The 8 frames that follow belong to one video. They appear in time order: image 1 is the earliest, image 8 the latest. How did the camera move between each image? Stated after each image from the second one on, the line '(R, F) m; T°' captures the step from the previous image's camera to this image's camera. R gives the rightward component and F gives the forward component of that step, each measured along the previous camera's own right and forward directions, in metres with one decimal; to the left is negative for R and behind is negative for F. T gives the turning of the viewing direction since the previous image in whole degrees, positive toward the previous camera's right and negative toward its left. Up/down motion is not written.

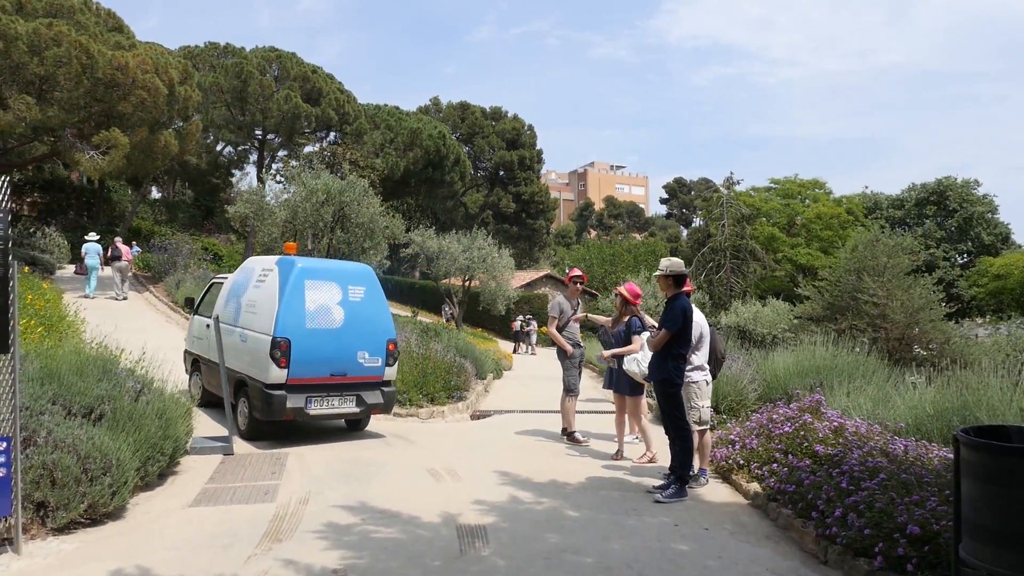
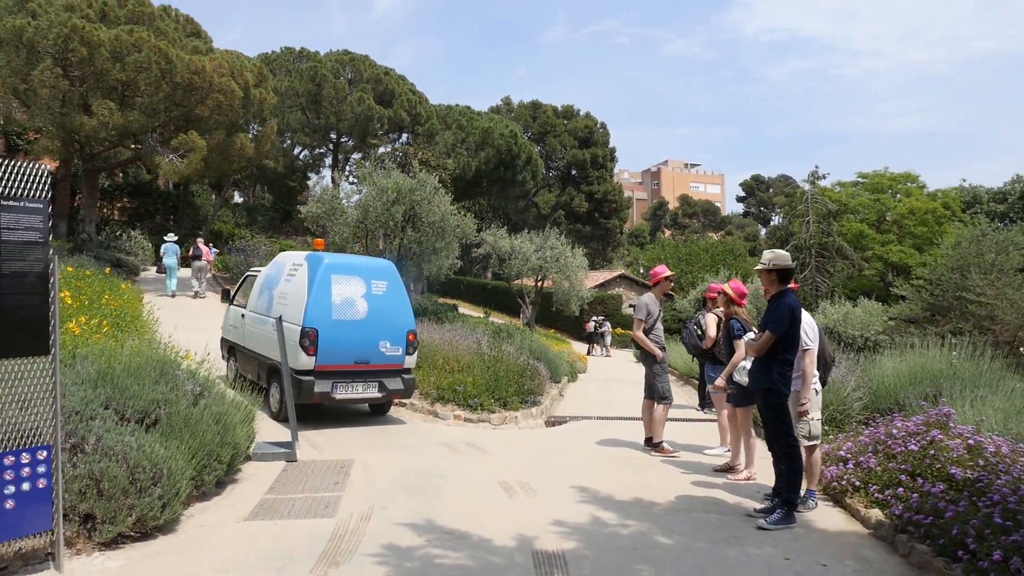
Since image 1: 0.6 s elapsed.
(-0.1, +0.5) m; -5°
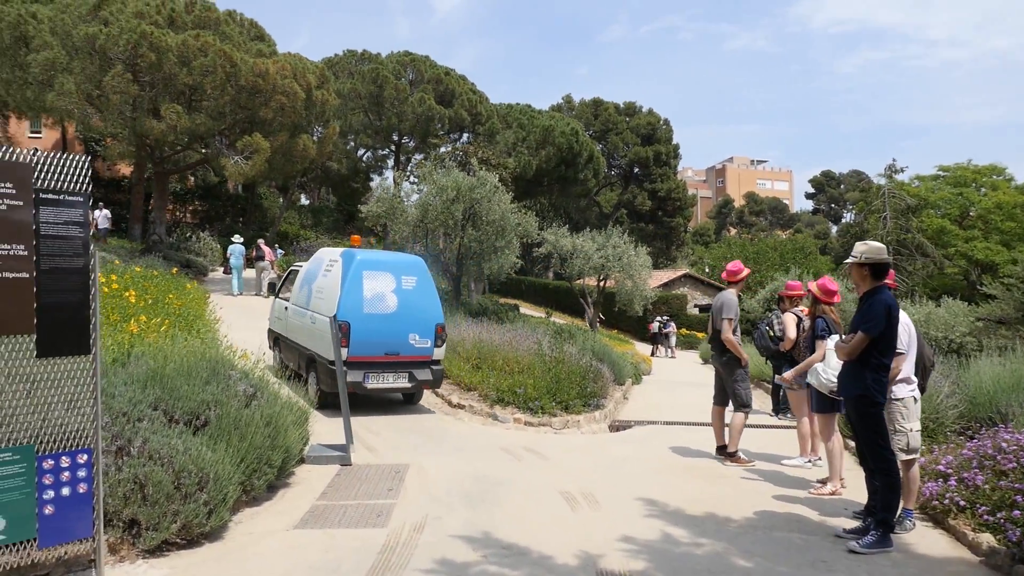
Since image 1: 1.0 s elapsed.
(0.0, +0.3) m; -5°
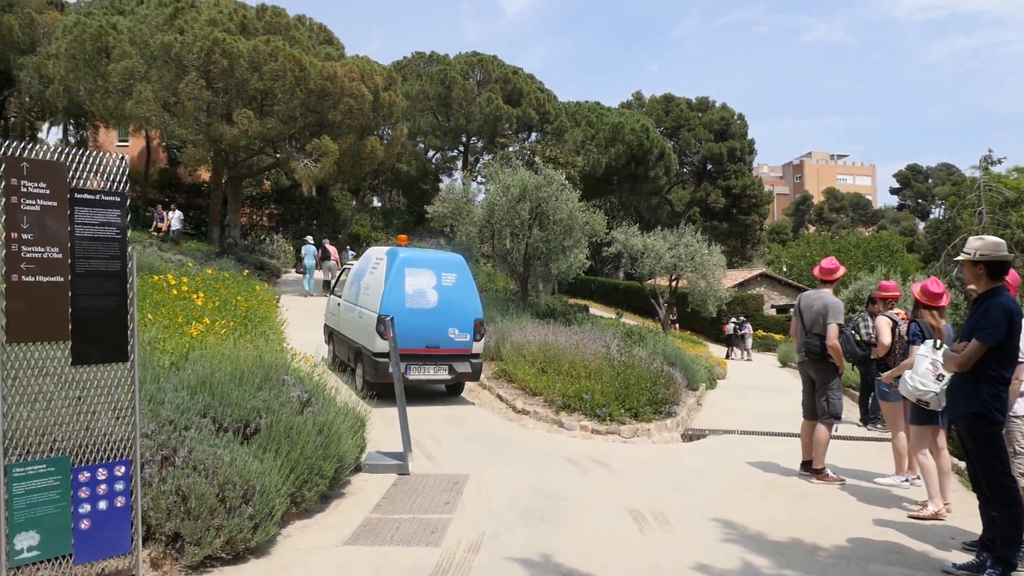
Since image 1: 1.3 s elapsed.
(0.0, +0.3) m; -5°
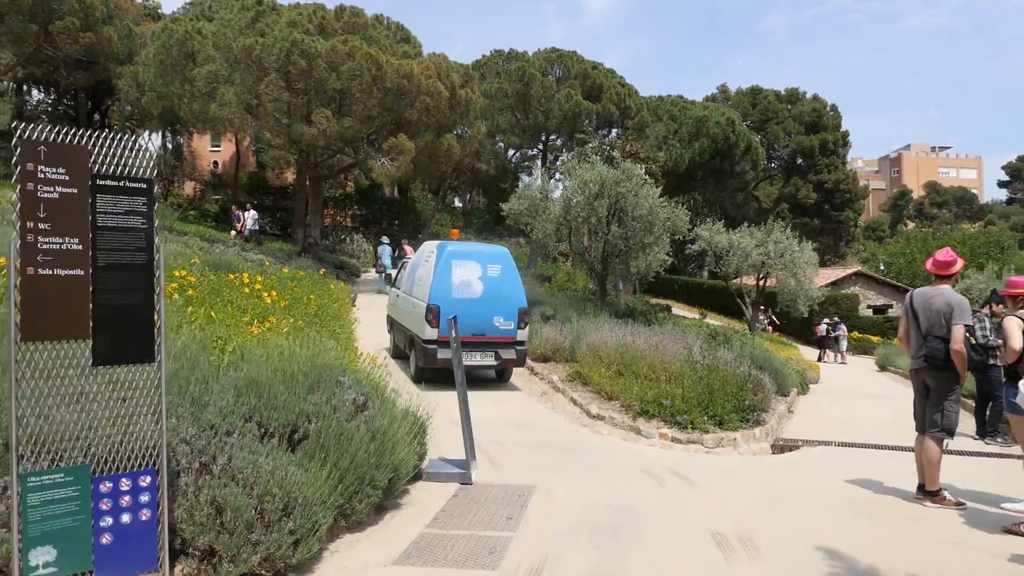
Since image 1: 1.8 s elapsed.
(+0.1, +0.5) m; -6°
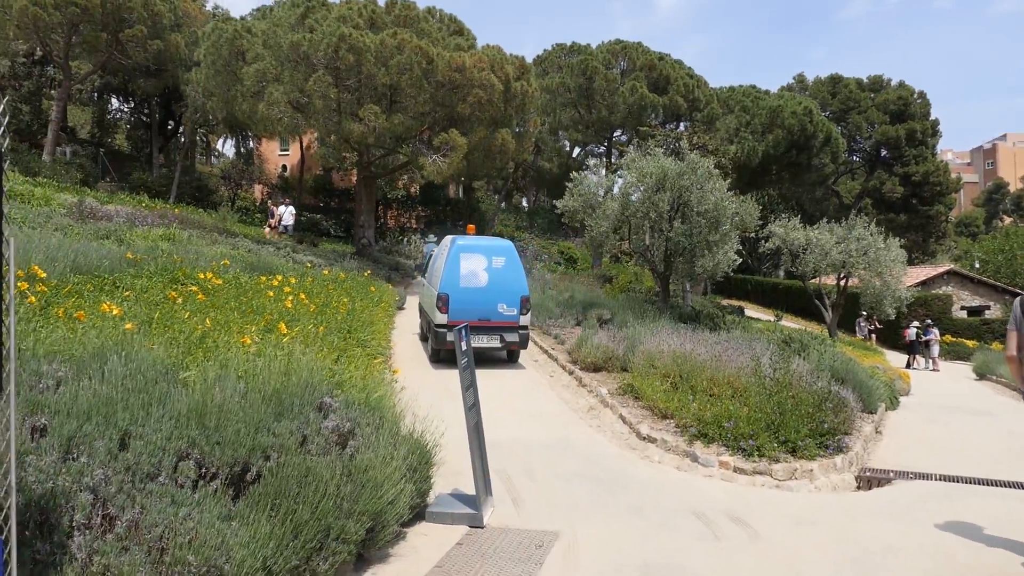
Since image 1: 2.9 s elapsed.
(+0.3, +1.0) m; -5°
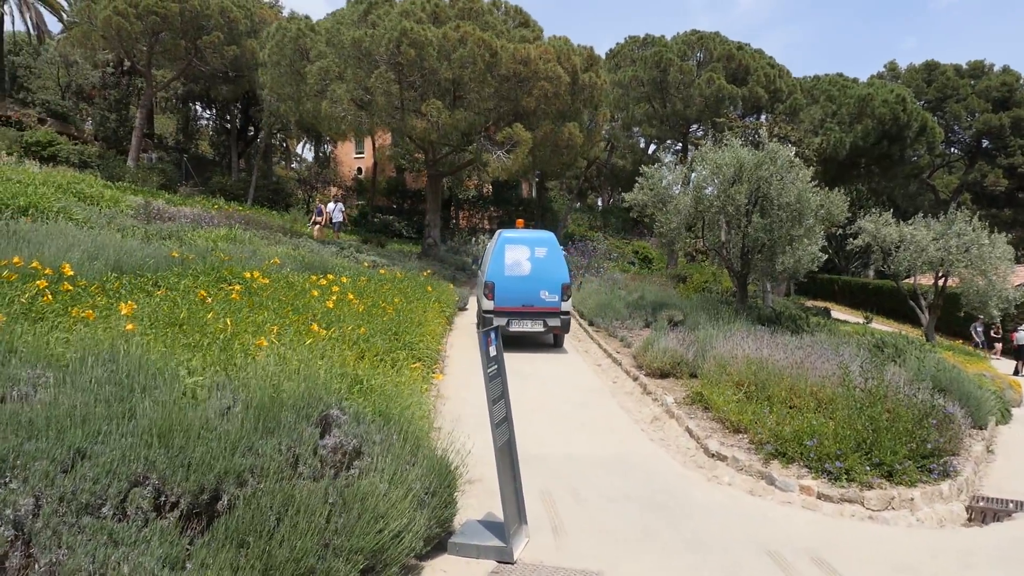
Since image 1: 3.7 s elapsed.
(+0.2, +0.7) m; -6°
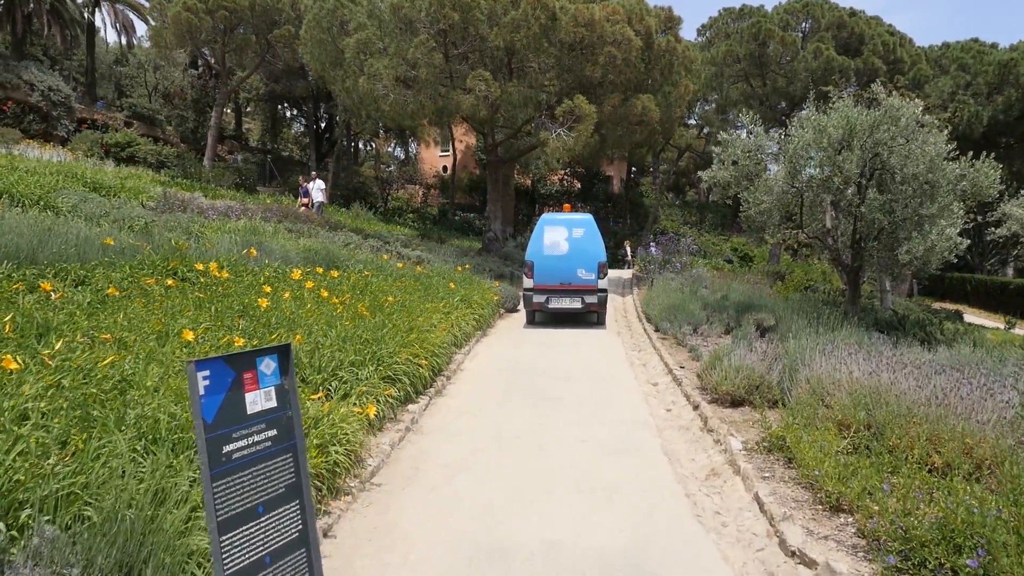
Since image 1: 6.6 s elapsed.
(+0.8, +2.3) m; -8°
